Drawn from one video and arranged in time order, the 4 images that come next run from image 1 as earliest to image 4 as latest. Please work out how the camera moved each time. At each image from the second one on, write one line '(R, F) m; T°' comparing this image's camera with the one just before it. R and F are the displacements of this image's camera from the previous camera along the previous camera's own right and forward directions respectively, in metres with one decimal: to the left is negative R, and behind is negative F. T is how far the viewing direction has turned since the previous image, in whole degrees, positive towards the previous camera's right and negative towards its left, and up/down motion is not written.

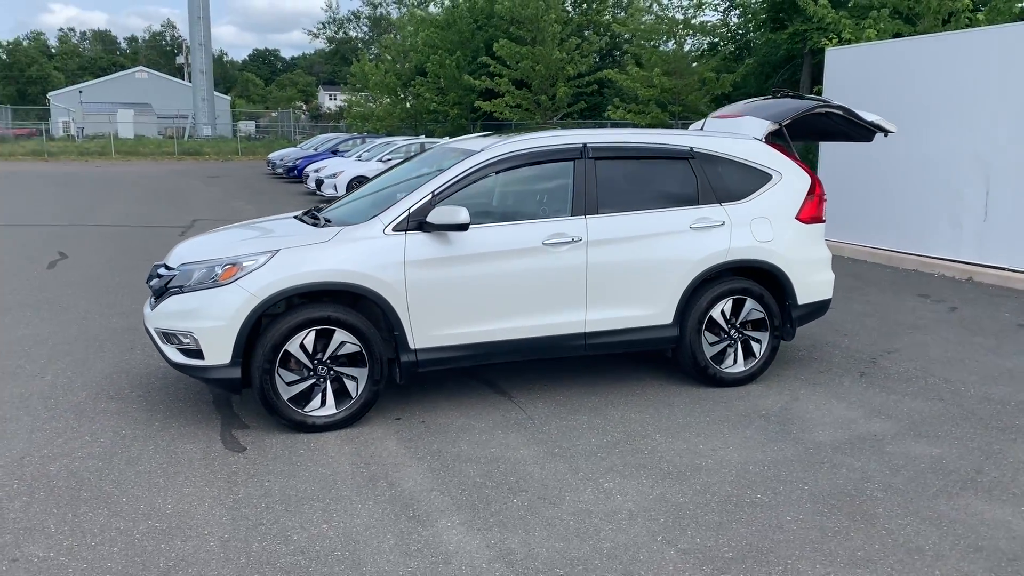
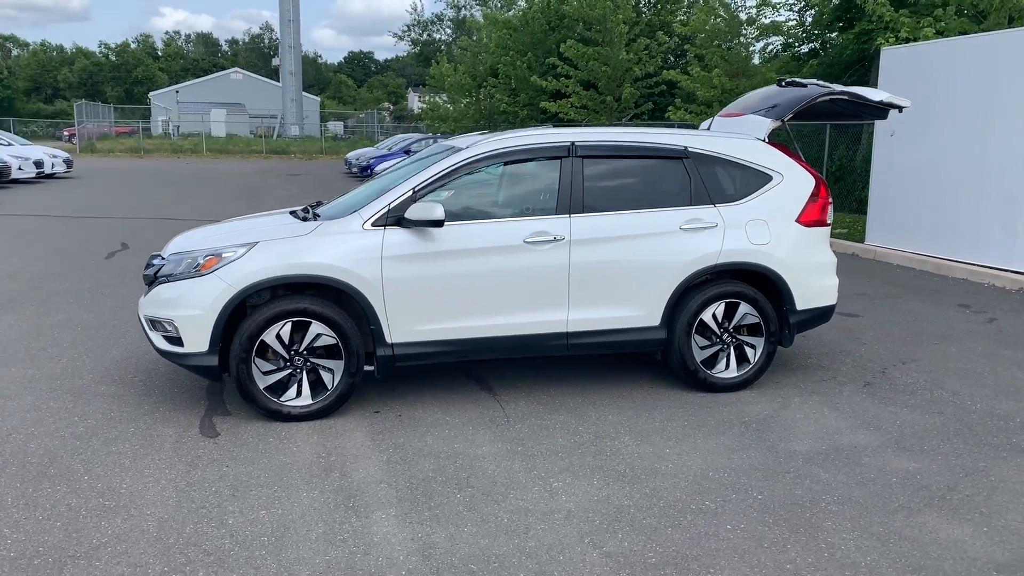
(+0.6, 0.0) m; -5°
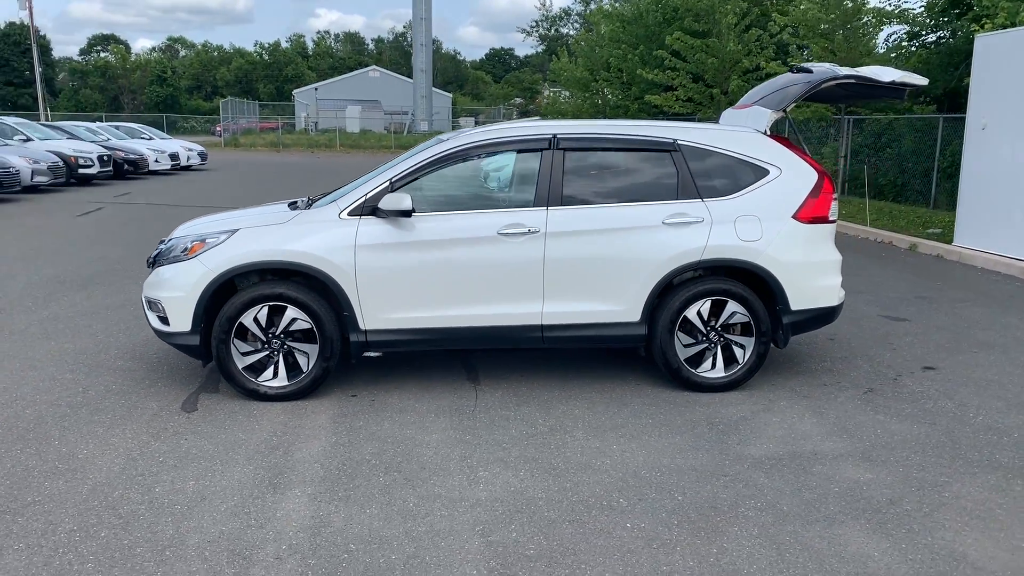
(+1.0, 0.0) m; -9°
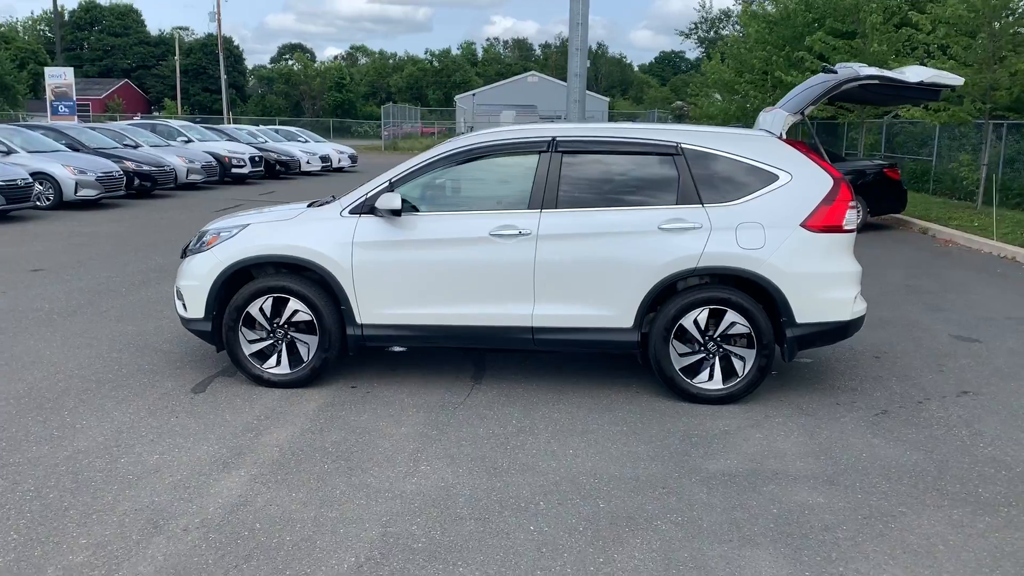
(+1.1, +0.1) m; -10°
